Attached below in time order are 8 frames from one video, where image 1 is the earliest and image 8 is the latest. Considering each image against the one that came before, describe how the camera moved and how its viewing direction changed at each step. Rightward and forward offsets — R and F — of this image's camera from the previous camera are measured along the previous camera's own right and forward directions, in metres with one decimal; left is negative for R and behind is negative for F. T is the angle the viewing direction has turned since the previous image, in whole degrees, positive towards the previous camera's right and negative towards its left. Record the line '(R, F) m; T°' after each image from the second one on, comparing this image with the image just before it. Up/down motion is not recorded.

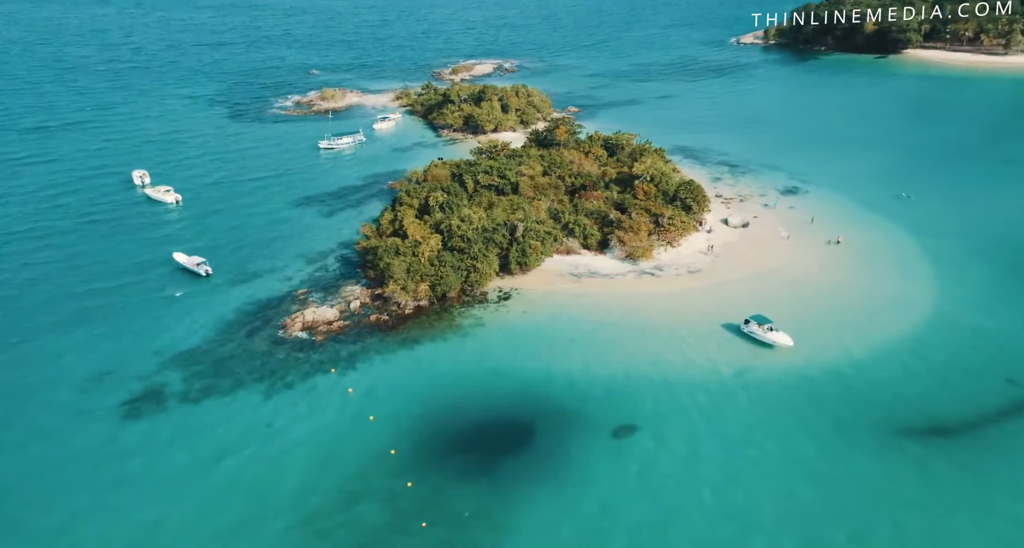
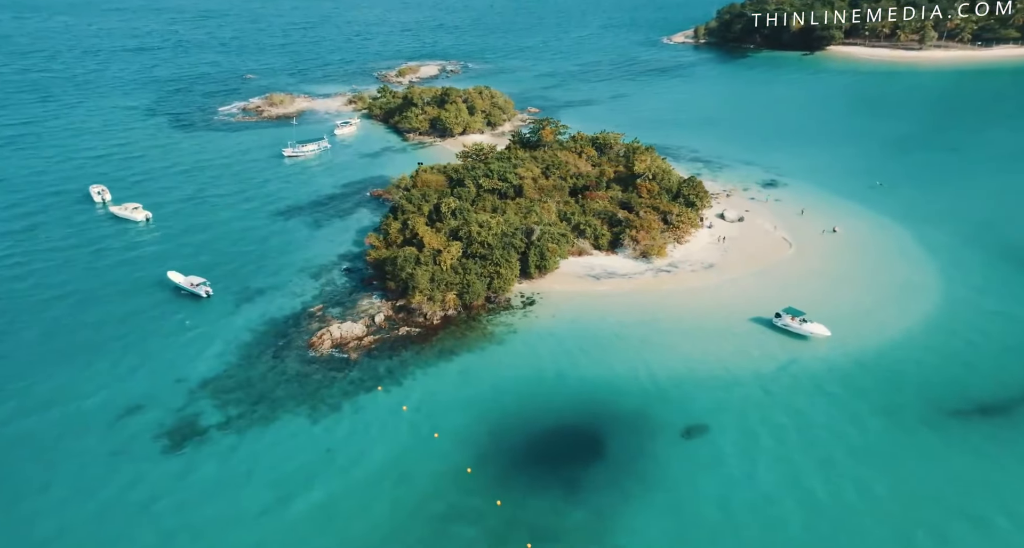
(-6.2, +1.2) m; +6°
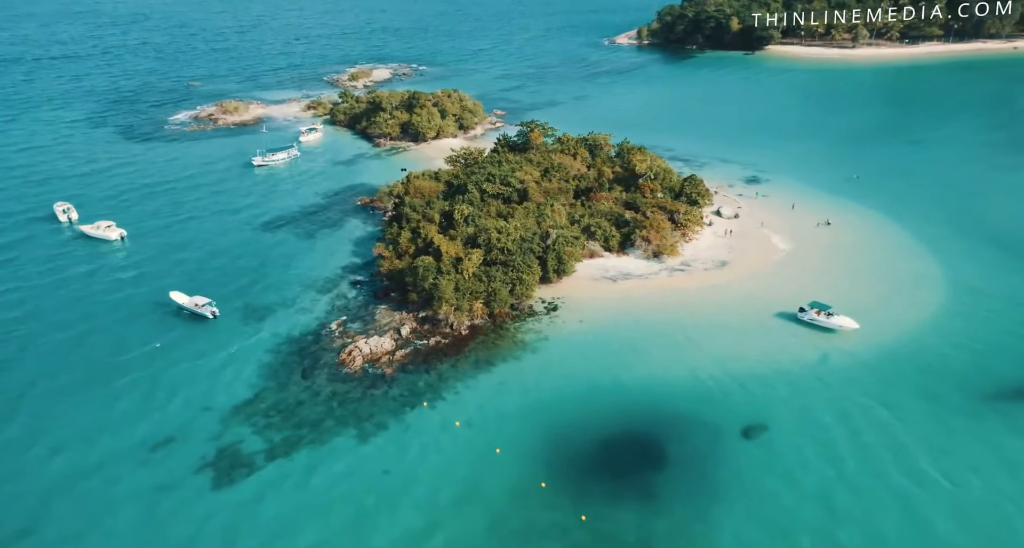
(-5.3, +1.1) m; +5°
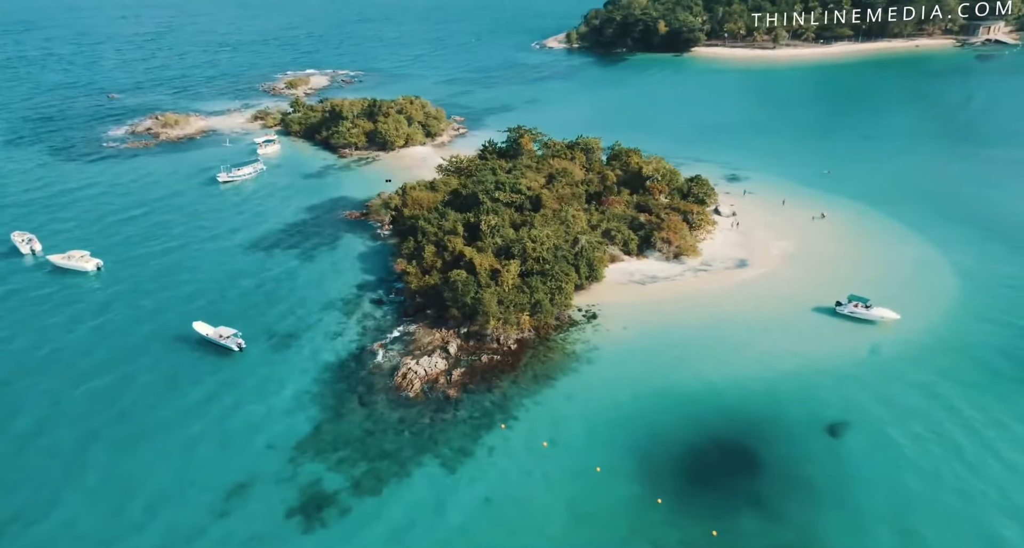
(-7.4, +1.5) m; +6°
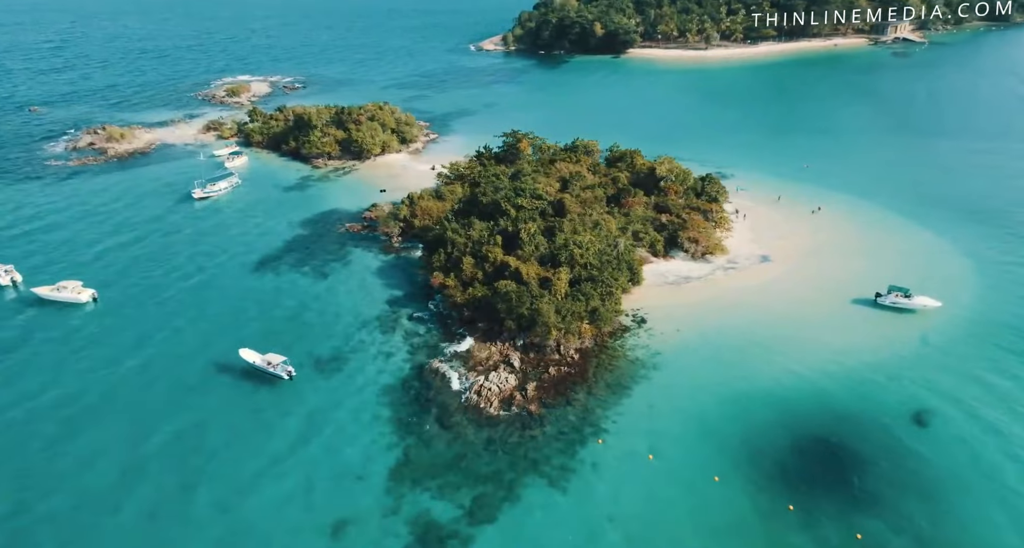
(-7.8, +1.4) m; +6°
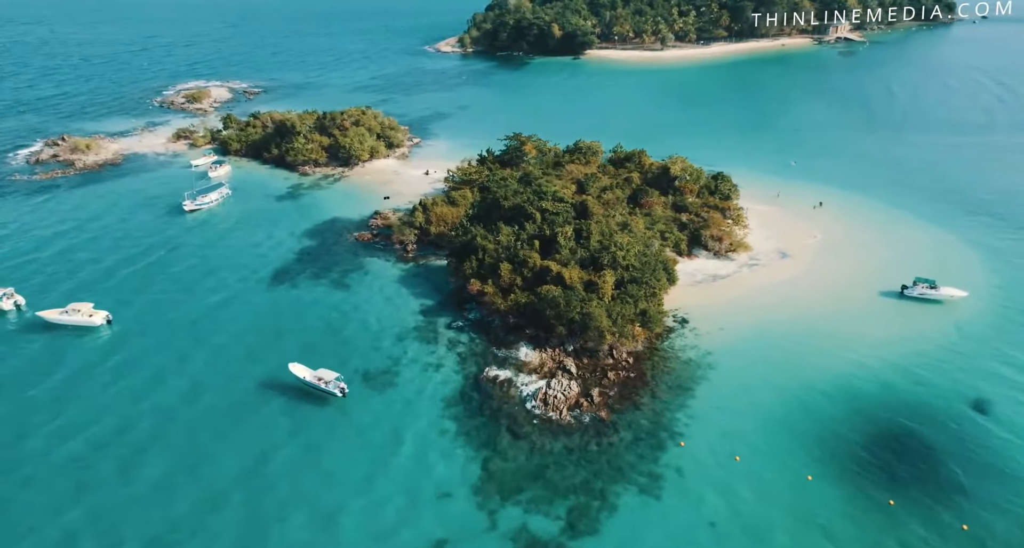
(-6.1, +0.7) m; +4°
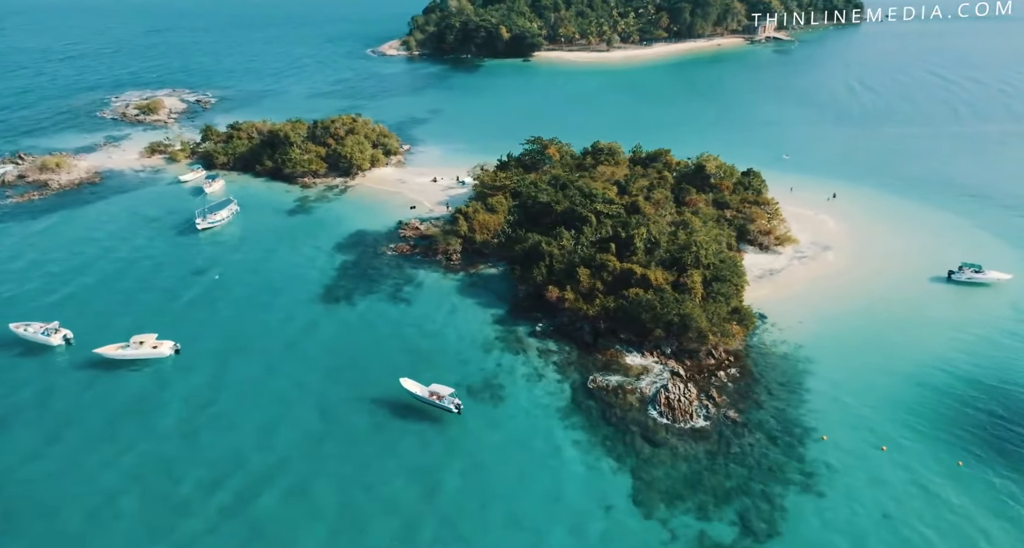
(-10.1, +1.0) m; +5°
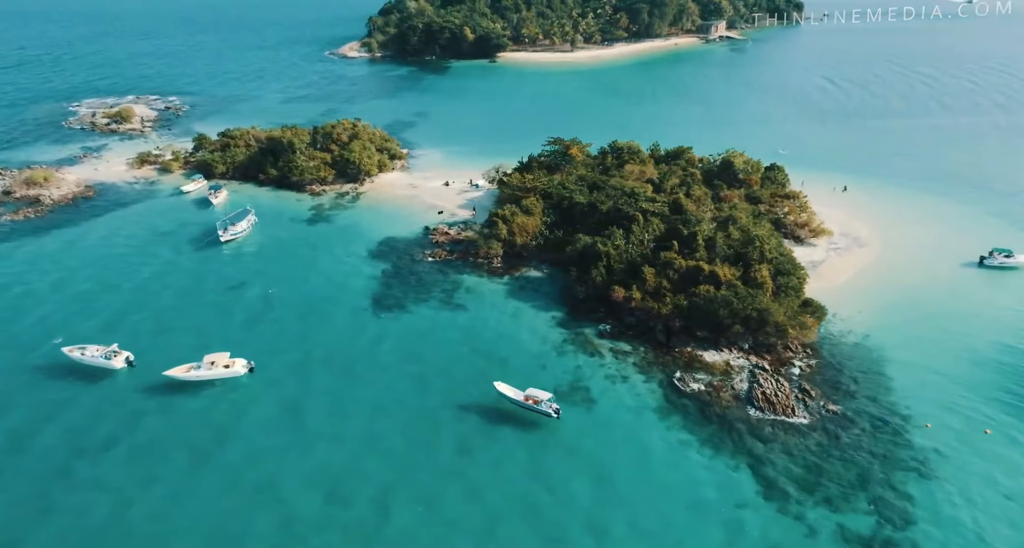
(-8.0, +0.4) m; +4°
